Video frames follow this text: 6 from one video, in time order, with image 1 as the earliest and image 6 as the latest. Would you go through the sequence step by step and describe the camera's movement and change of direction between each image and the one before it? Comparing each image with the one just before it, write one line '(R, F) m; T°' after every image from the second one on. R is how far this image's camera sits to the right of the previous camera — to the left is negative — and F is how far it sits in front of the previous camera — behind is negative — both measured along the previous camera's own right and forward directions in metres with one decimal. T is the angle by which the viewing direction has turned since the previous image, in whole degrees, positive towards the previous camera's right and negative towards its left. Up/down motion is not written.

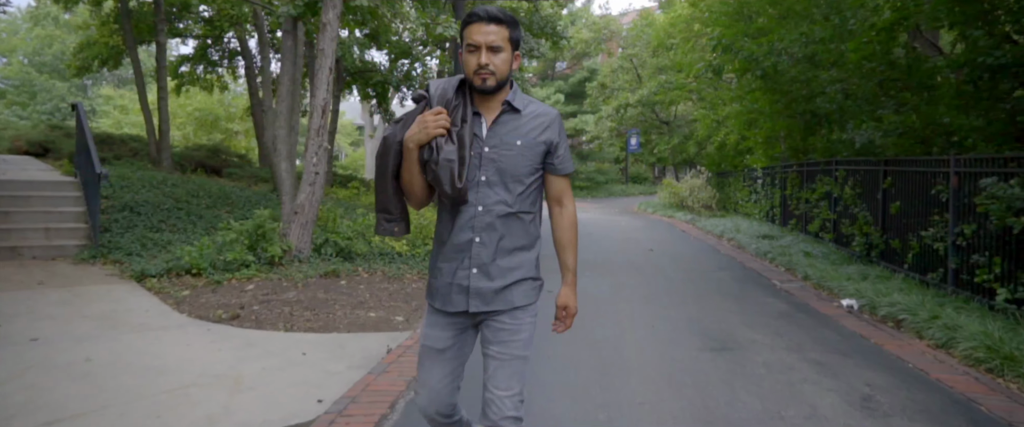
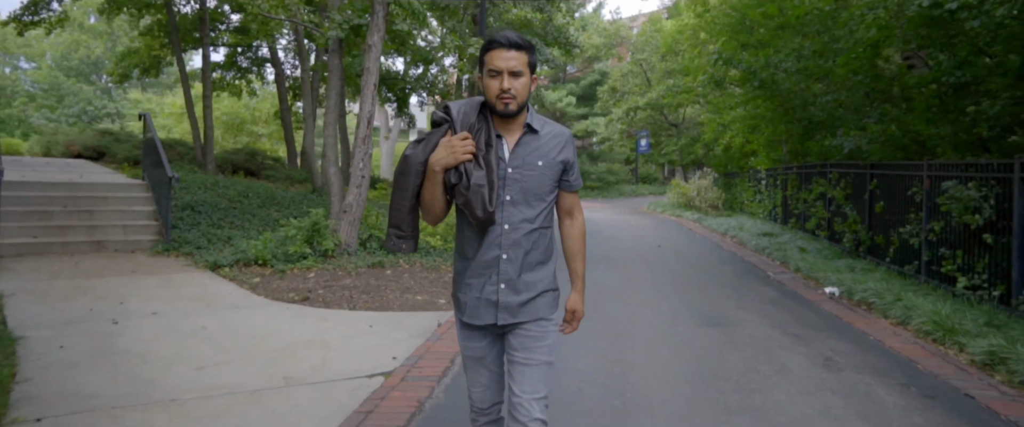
(-0.2, -1.0) m; -1°
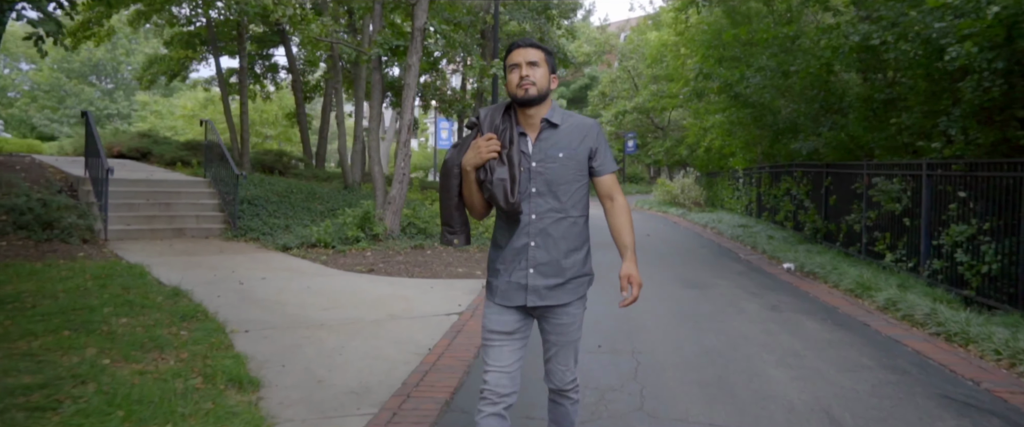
(-0.5, -1.8) m; +1°
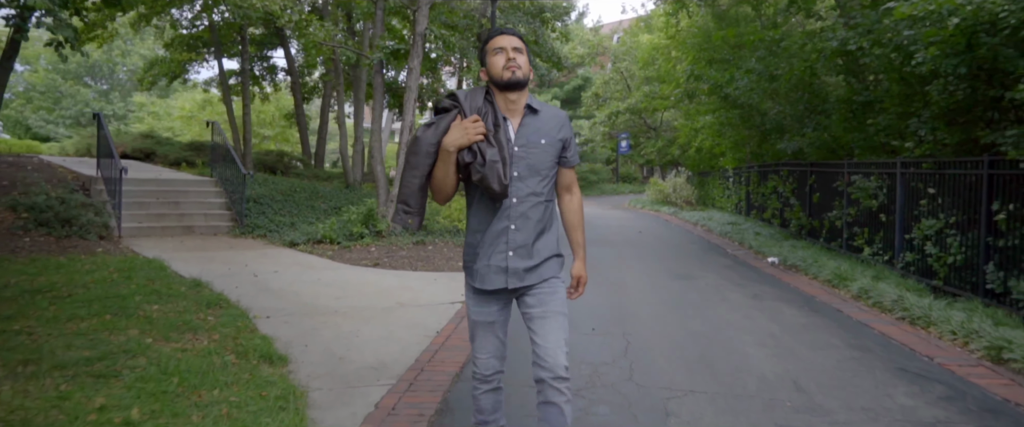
(-0.1, -0.5) m; +1°
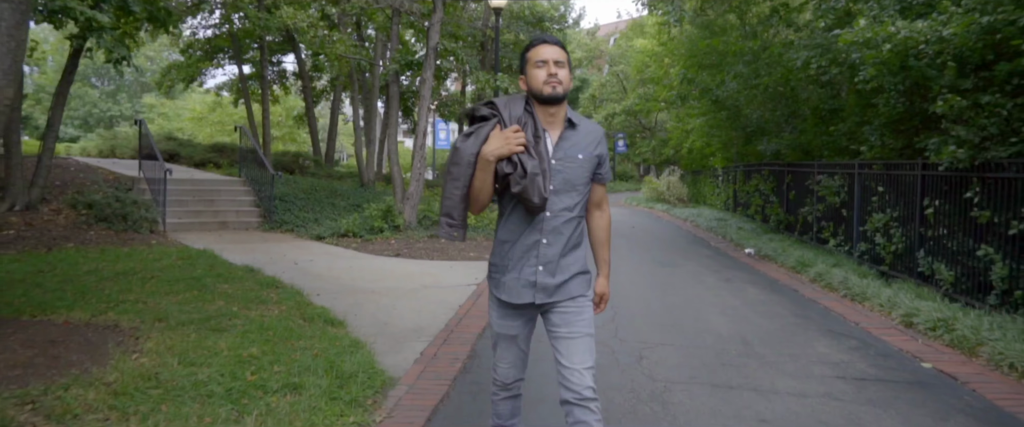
(-0.1, -1.2) m; 0°
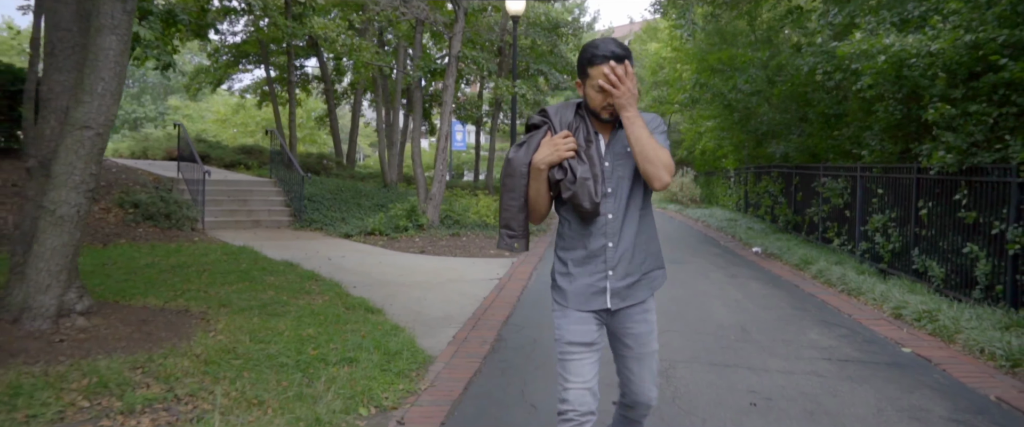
(-0.1, -0.6) m; -1°
